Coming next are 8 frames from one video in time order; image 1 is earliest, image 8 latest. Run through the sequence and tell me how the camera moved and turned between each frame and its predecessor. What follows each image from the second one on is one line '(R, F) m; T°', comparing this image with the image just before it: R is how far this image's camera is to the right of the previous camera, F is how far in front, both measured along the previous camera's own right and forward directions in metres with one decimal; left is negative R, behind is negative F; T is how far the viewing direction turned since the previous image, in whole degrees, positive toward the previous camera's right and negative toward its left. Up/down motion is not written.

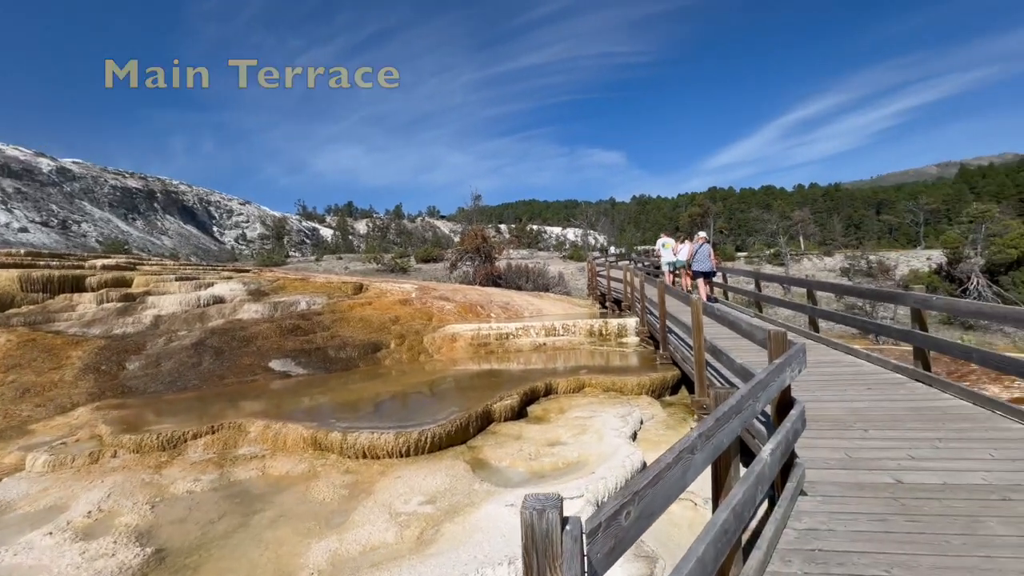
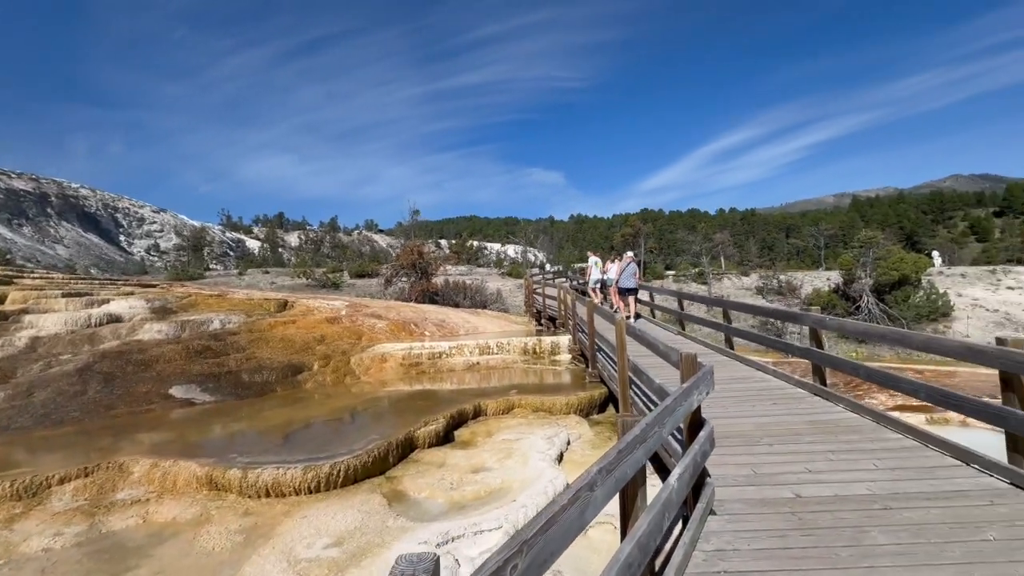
(+0.2, +0.1) m; +8°
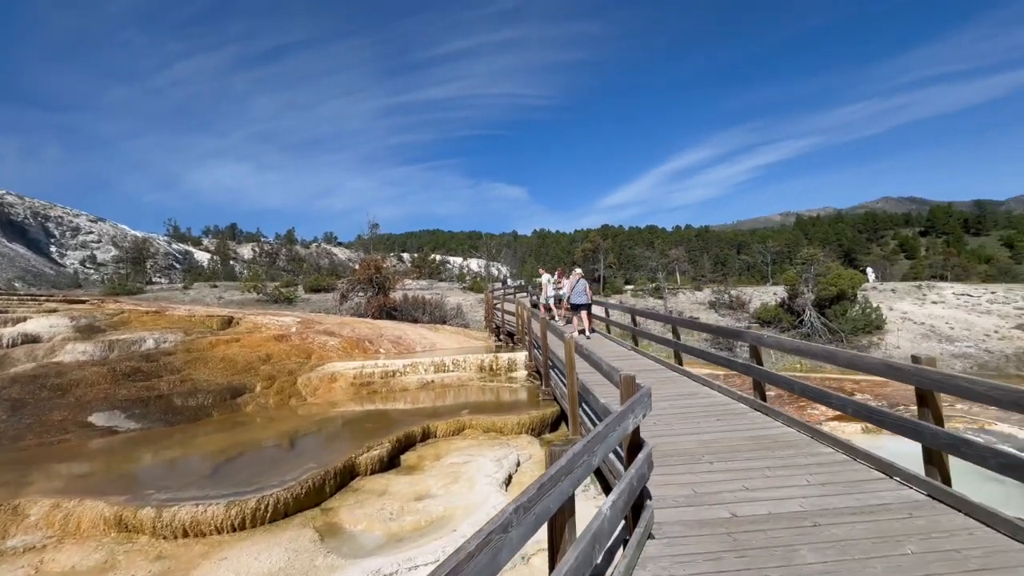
(+0.2, +0.1) m; +5°
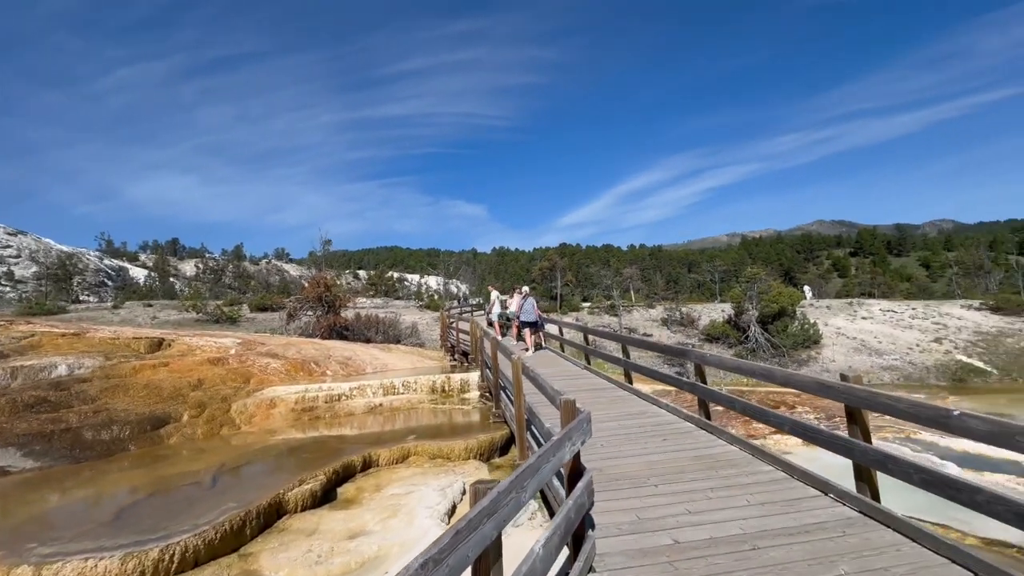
(+0.2, +0.1) m; +5°
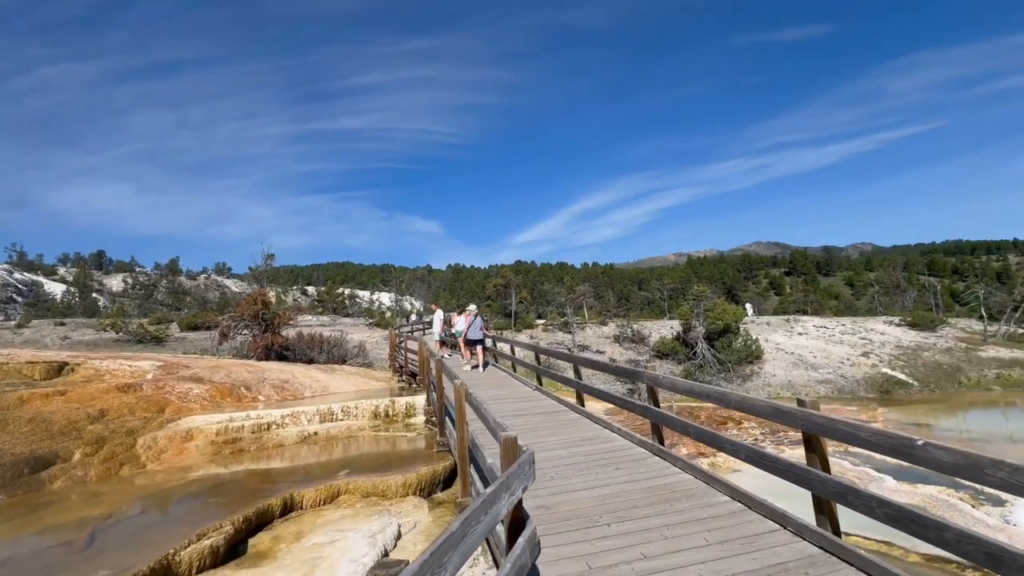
(+0.2, +0.5) m; +6°
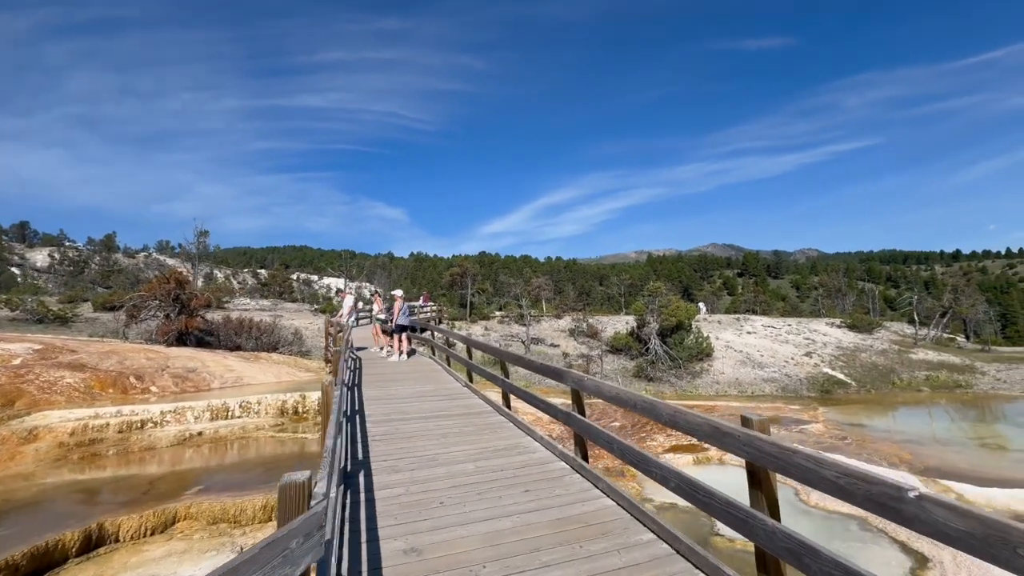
(+0.8, +1.2) m; +5°
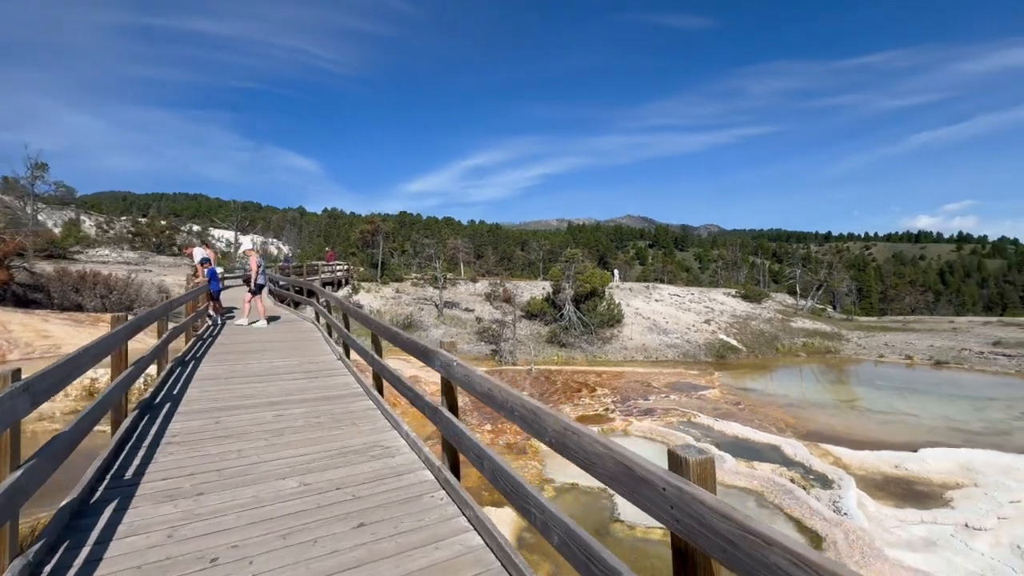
(+0.7, +1.5) m; +10°
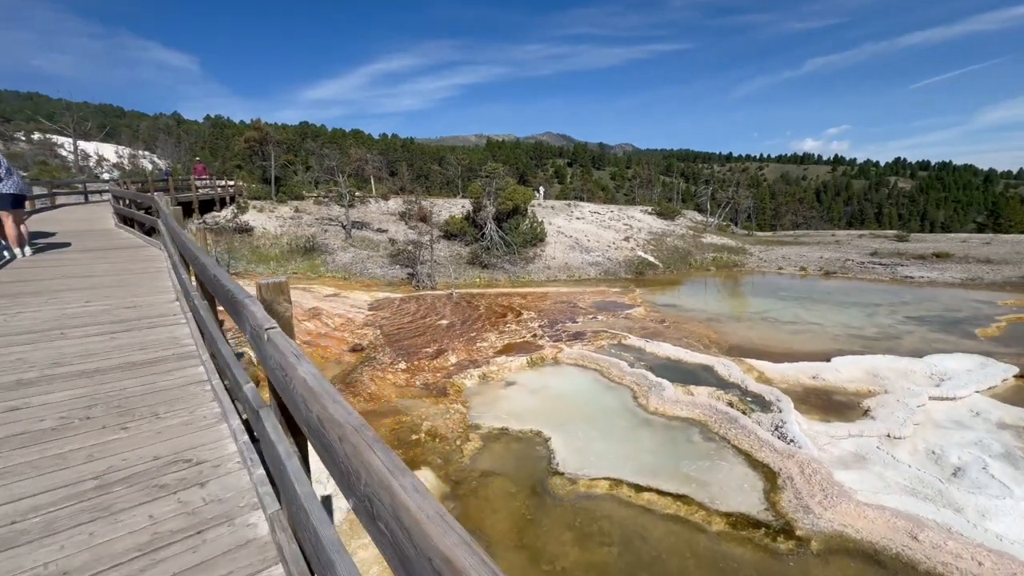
(+0.1, +1.9) m; +10°
